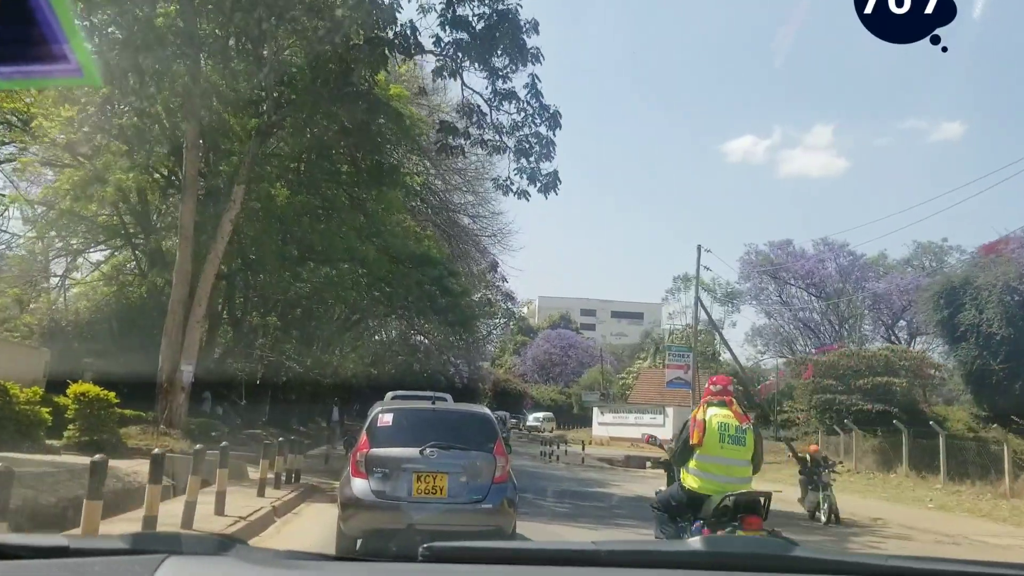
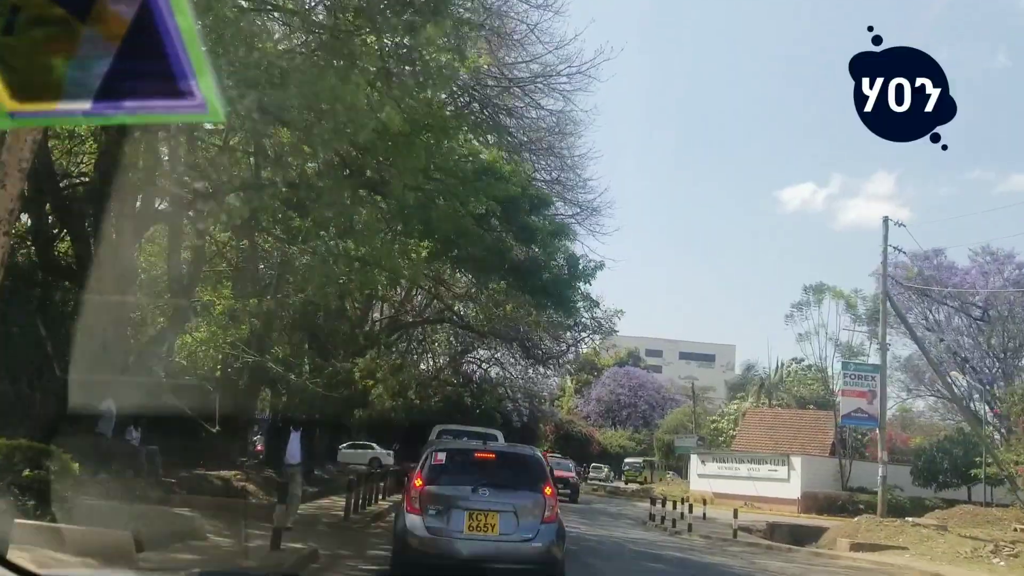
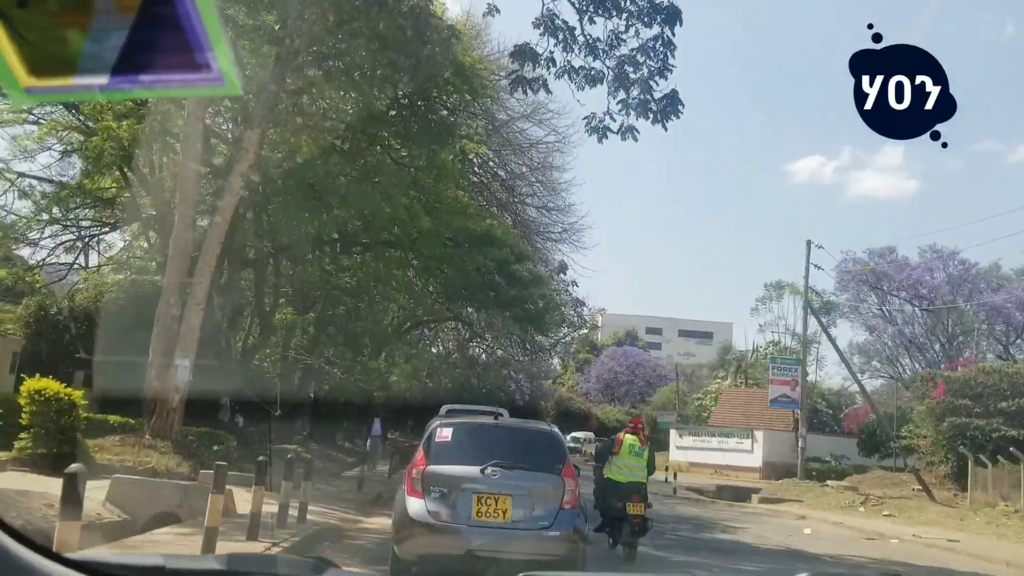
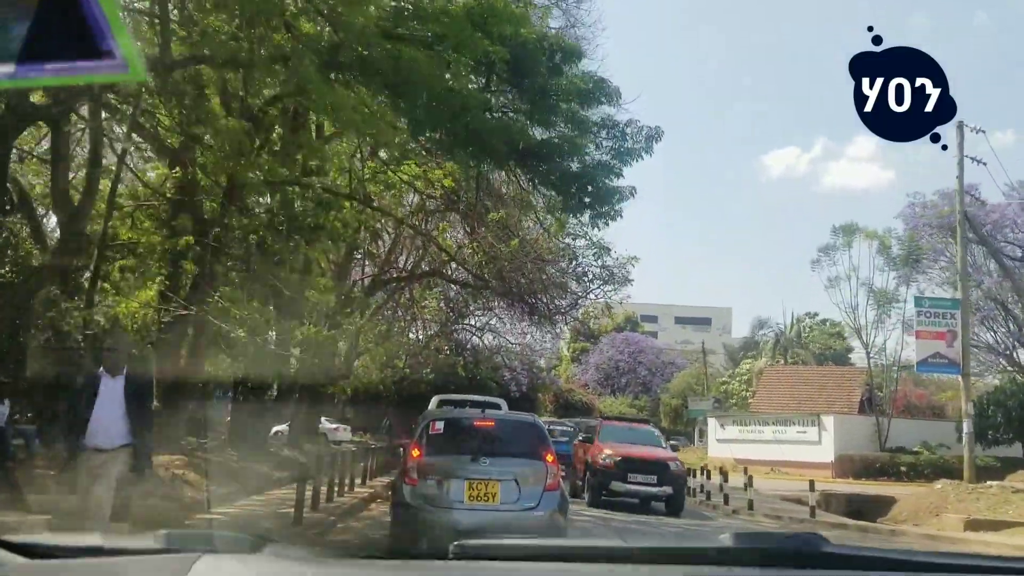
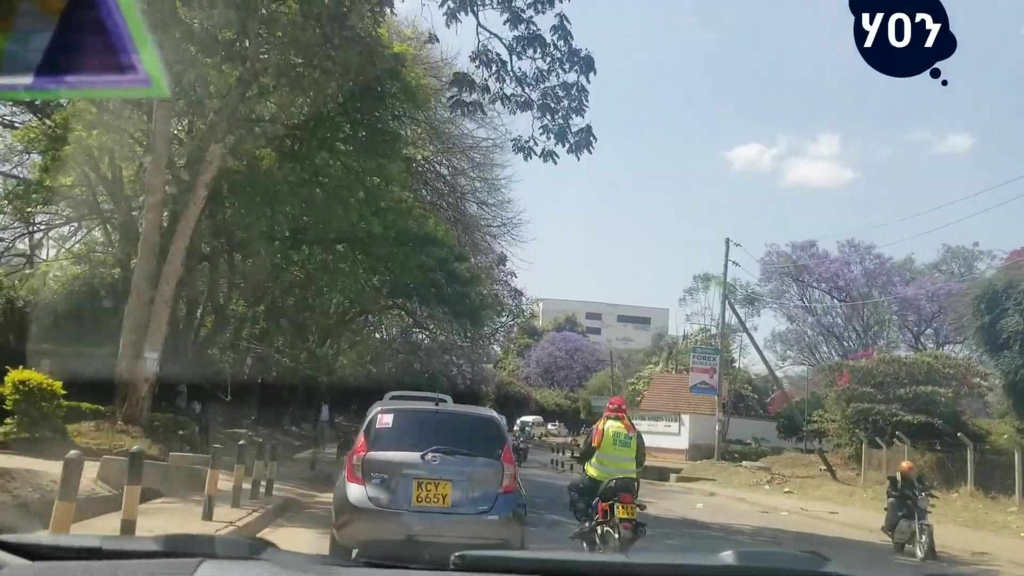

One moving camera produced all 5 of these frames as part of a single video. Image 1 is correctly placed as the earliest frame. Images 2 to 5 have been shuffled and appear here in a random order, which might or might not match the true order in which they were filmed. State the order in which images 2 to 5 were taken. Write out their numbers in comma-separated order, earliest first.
5, 3, 2, 4
